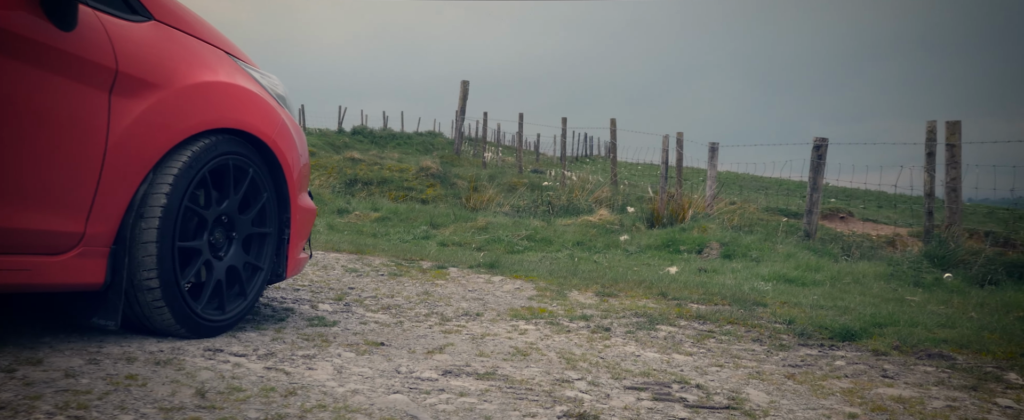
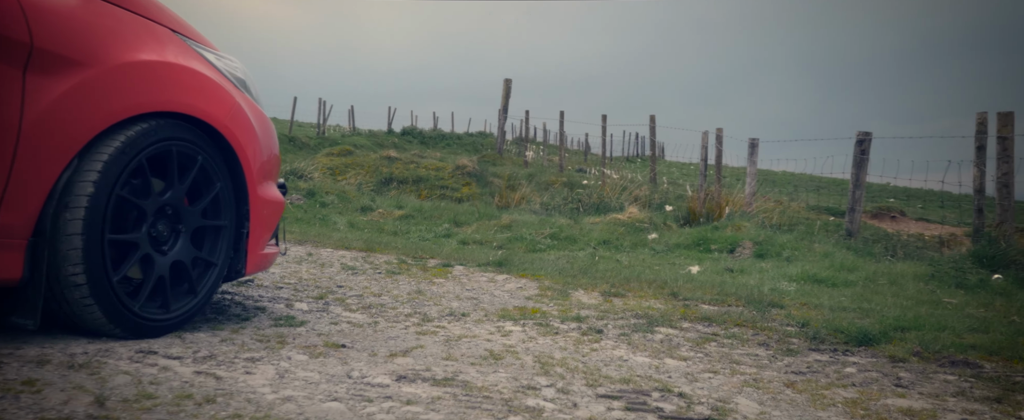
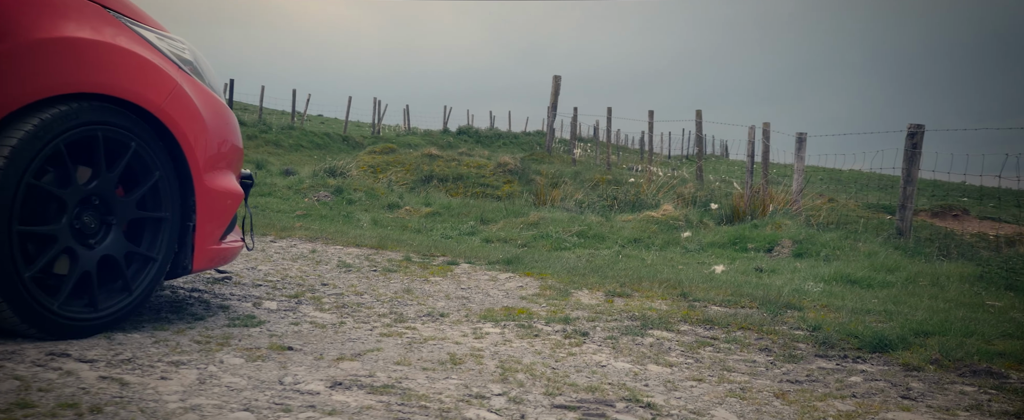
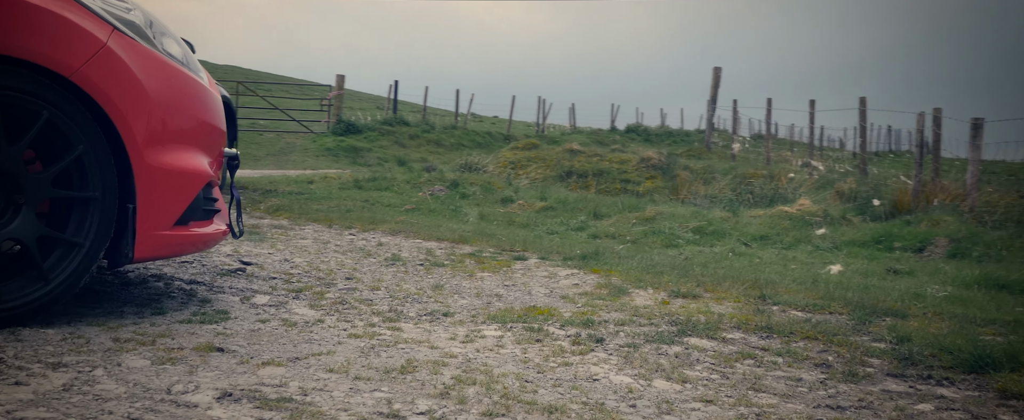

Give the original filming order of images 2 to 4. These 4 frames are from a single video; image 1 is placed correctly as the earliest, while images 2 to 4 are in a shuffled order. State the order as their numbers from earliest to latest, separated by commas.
2, 3, 4
